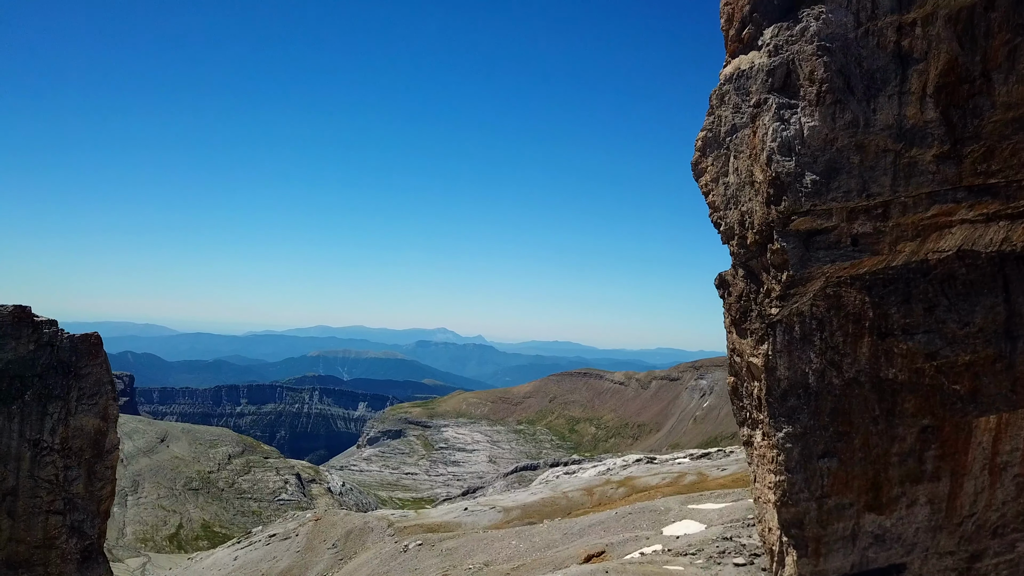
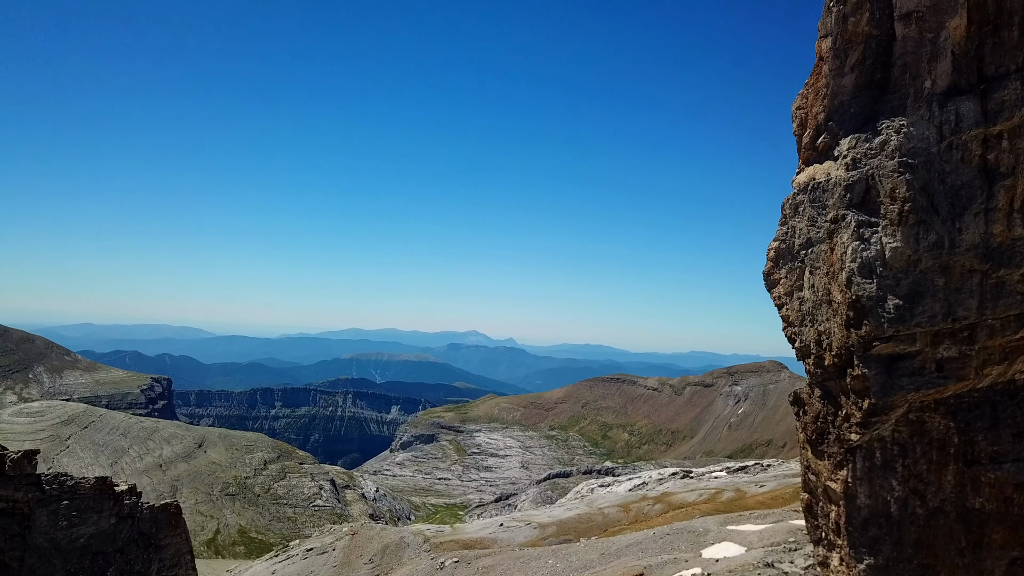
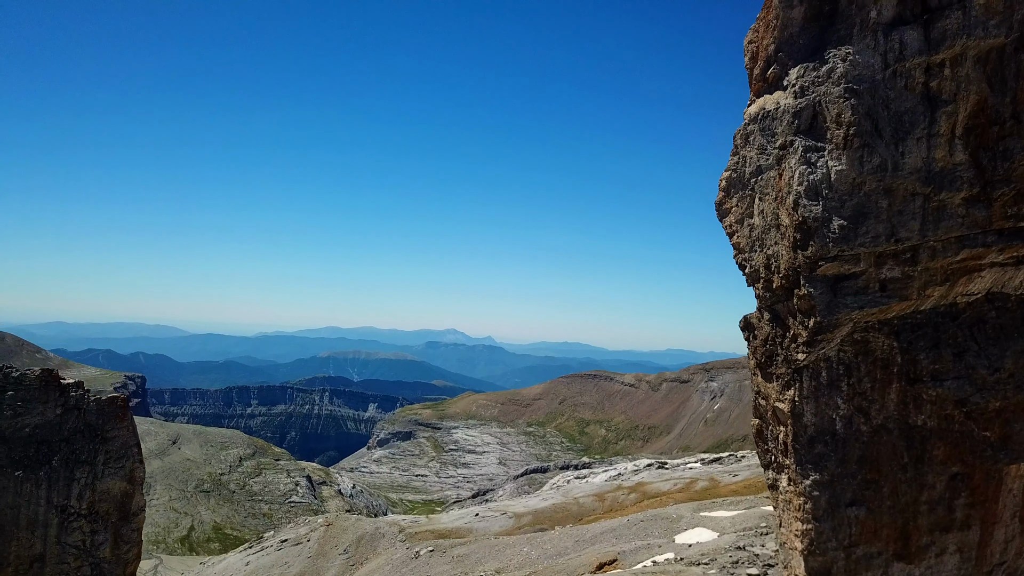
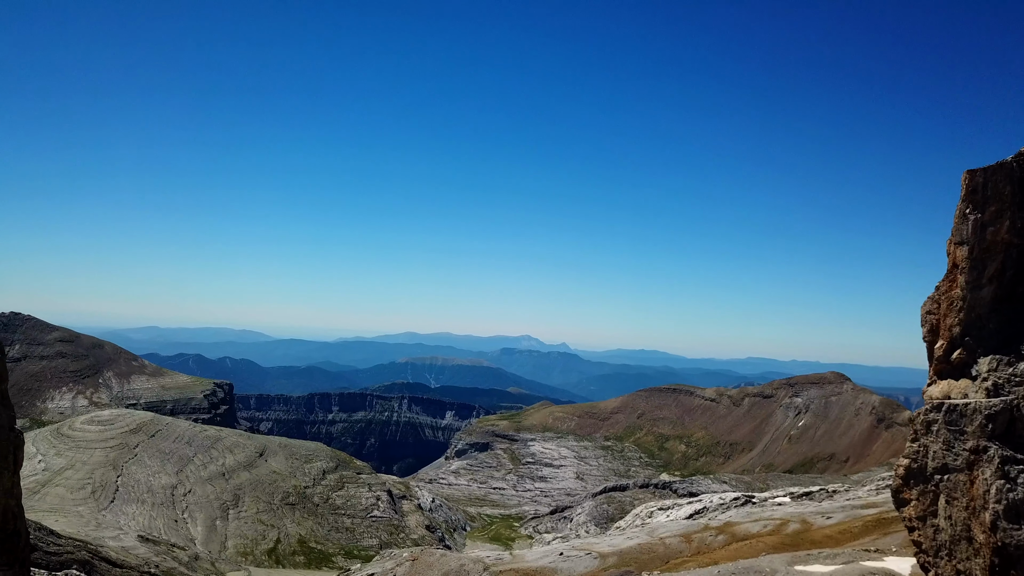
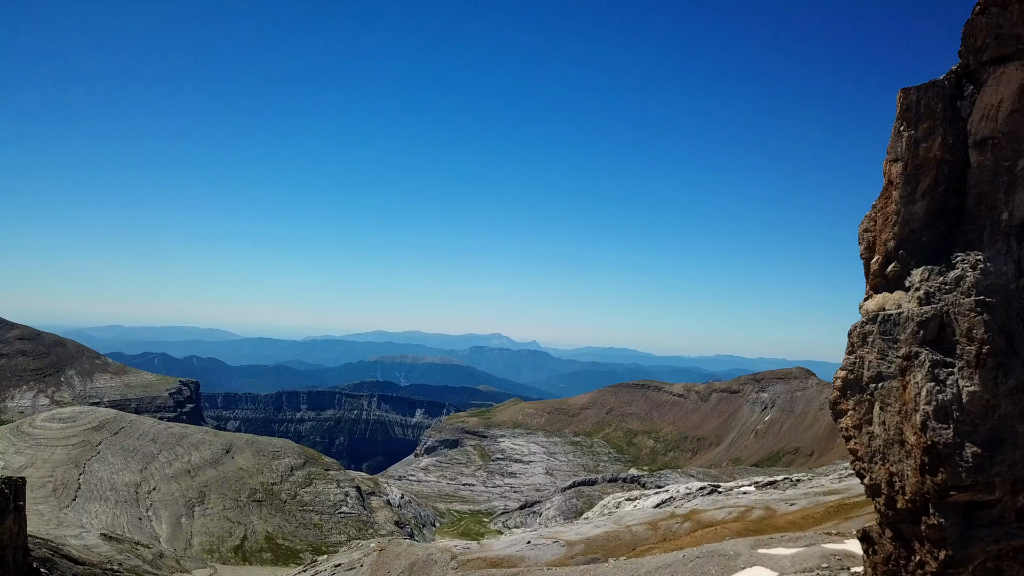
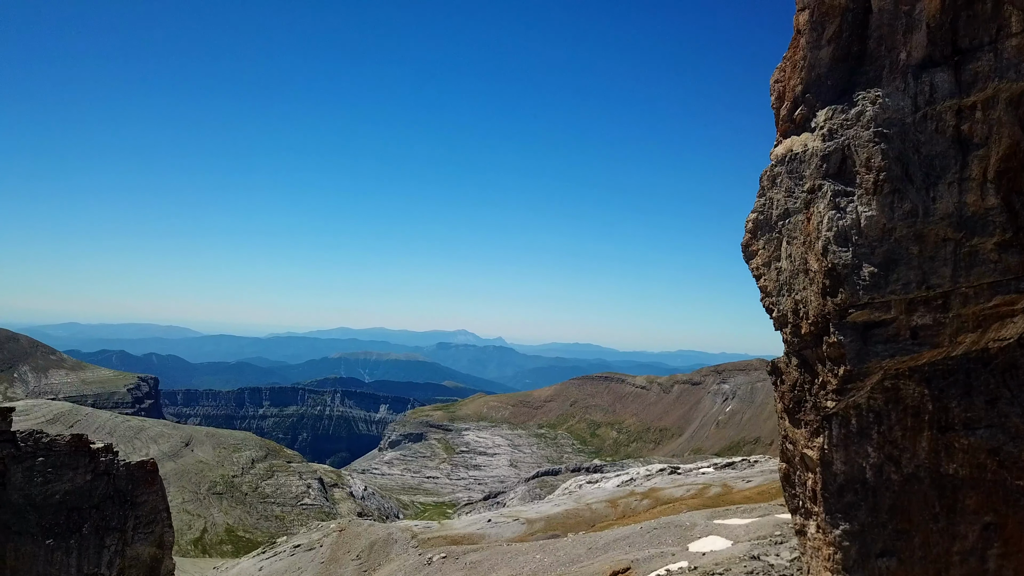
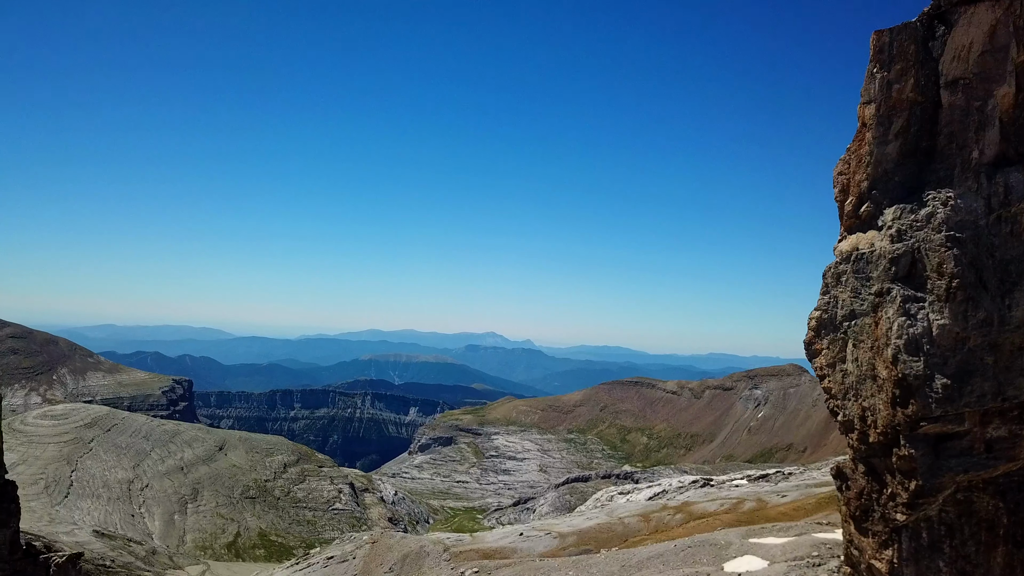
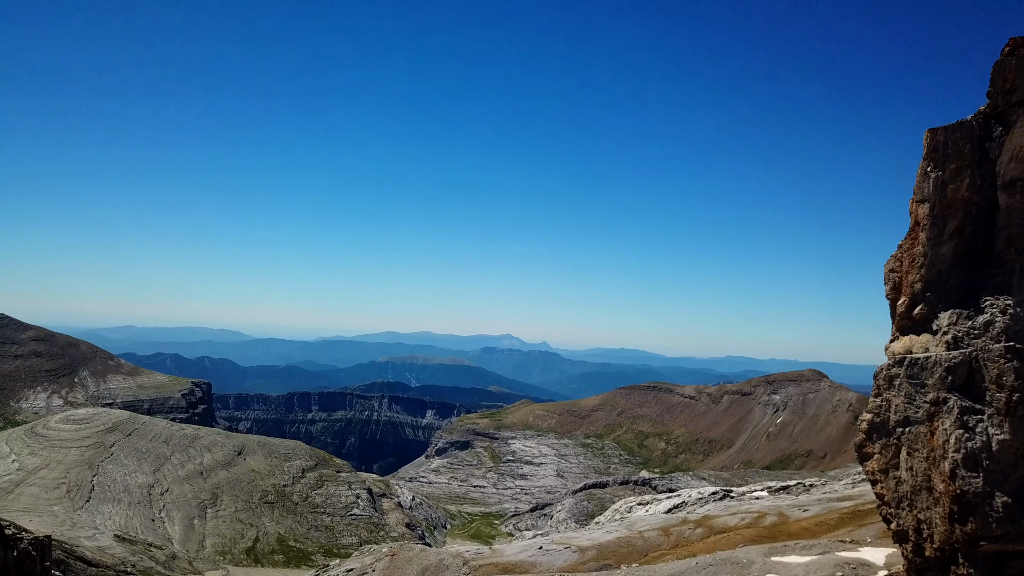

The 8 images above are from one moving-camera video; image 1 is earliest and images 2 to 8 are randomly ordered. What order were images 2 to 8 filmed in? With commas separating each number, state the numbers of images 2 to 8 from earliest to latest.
3, 6, 2, 7, 5, 8, 4
